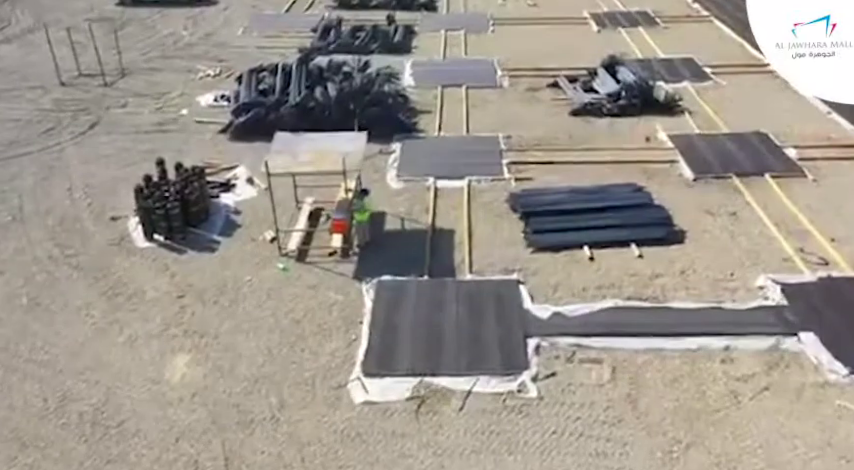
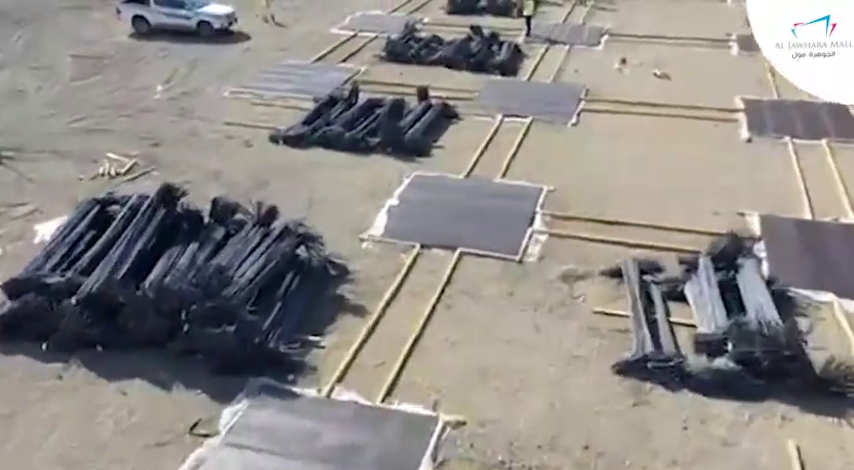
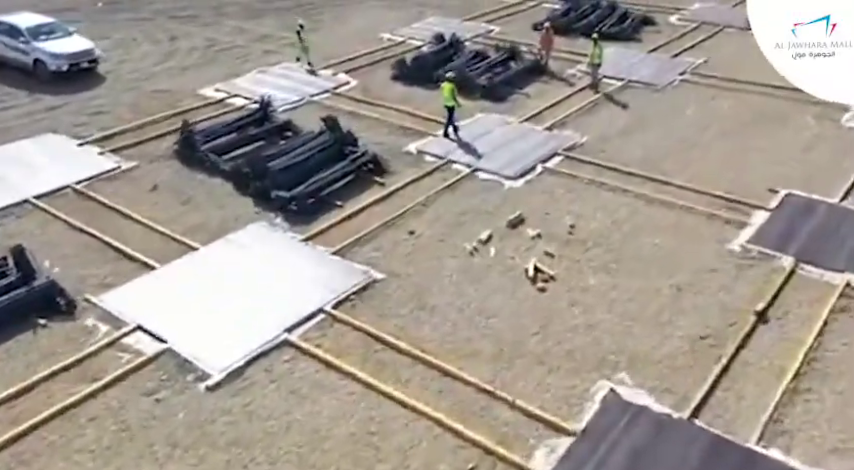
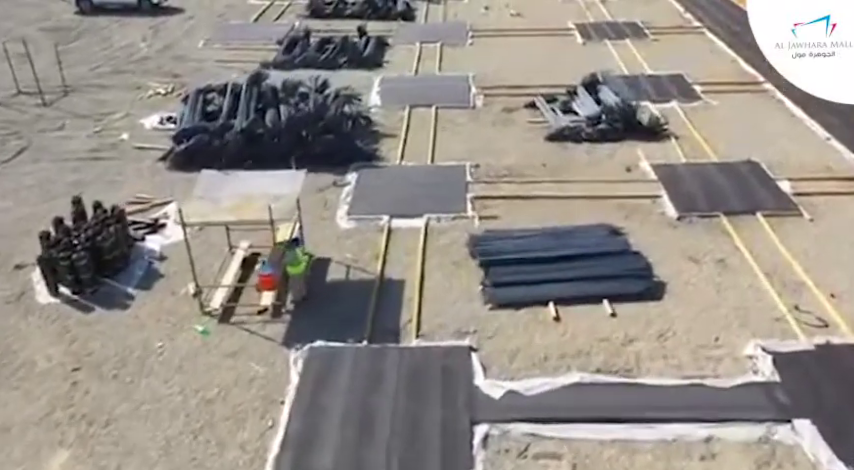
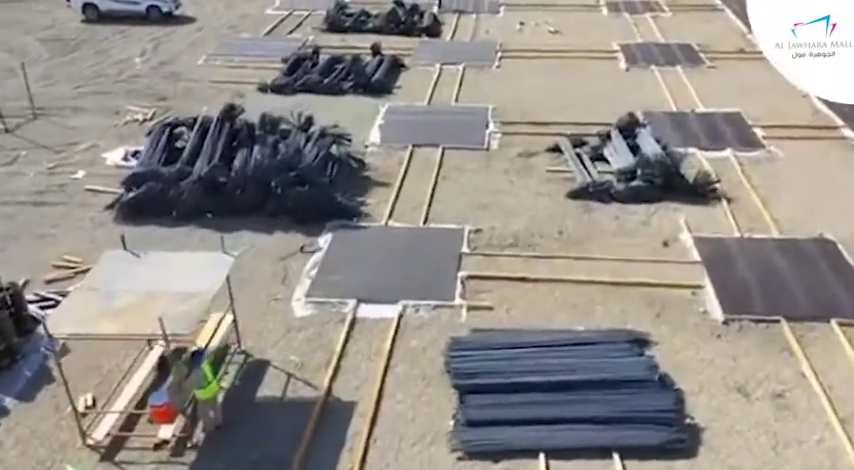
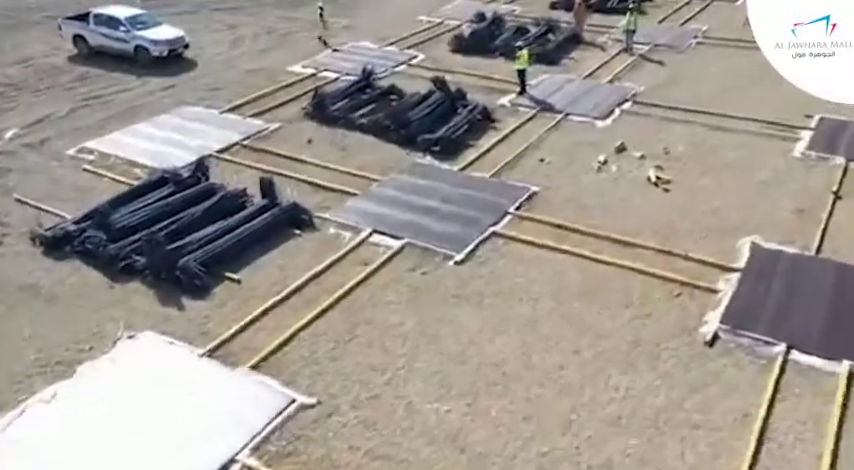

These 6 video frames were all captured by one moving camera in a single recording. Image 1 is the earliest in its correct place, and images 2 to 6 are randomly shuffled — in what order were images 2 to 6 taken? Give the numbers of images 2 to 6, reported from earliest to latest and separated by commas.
4, 5, 2, 6, 3
